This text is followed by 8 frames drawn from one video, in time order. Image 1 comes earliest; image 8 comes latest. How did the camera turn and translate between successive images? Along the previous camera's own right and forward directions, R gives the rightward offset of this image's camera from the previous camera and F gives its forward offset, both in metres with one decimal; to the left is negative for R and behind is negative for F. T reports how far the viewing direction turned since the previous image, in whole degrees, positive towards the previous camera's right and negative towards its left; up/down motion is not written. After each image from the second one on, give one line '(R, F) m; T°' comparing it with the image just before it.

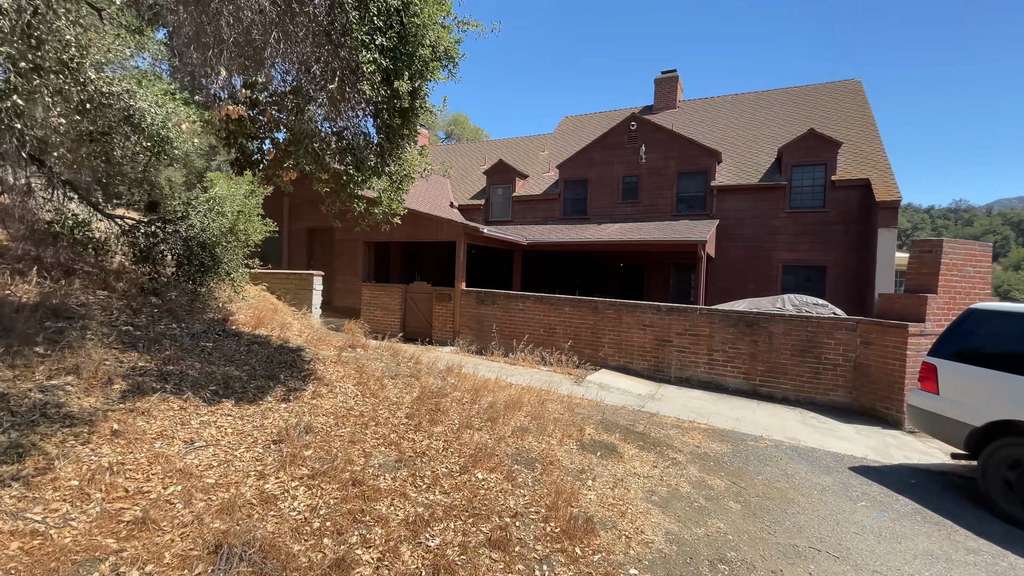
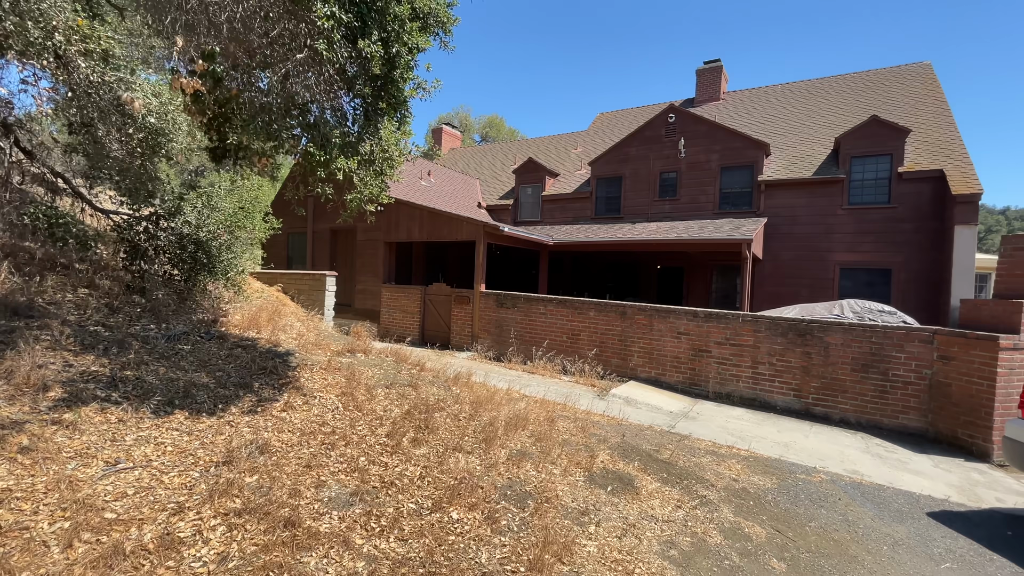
(+0.4, +0.8) m; -5°
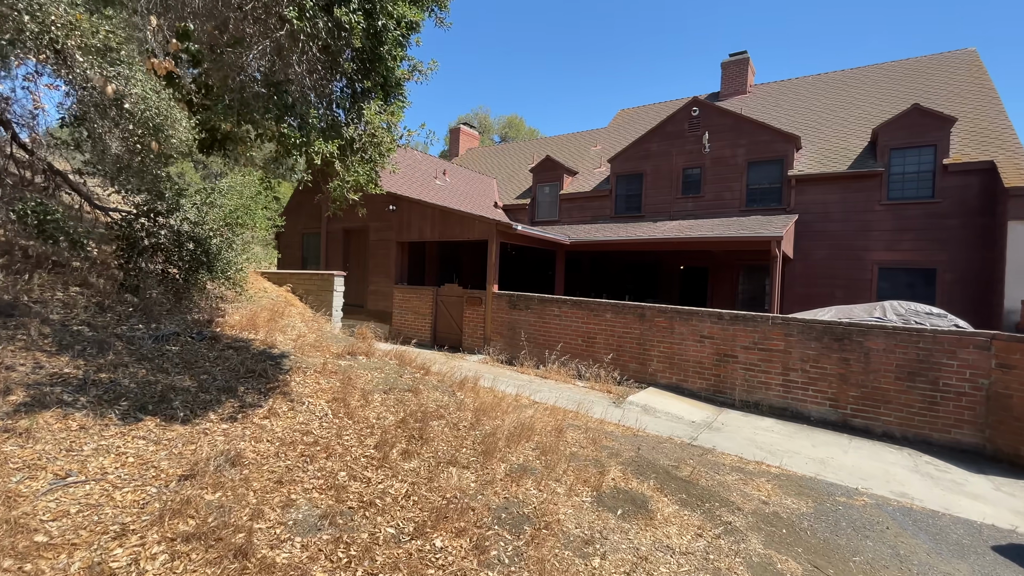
(+0.2, +0.4) m; -3°
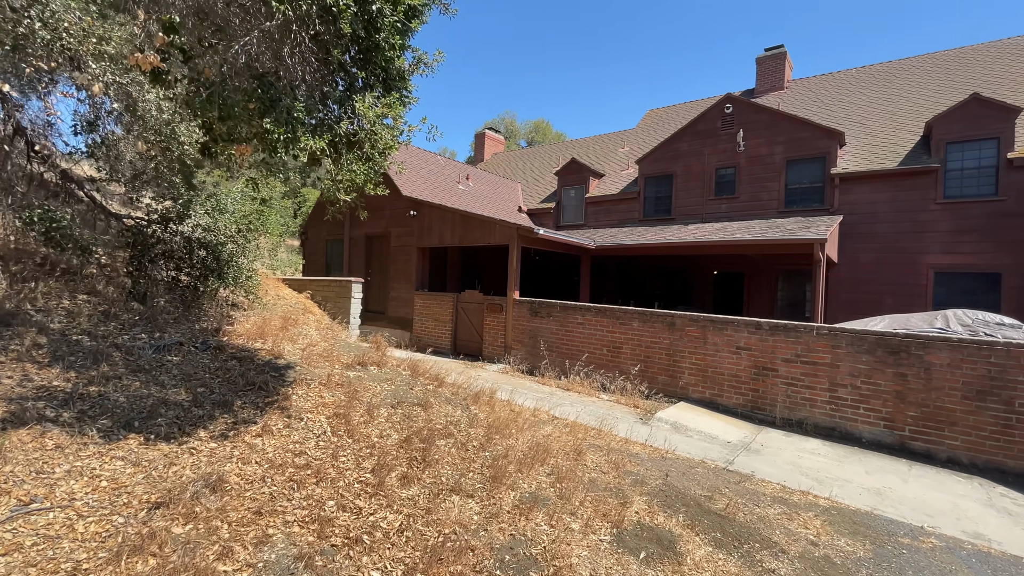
(+0.1, +0.4) m; -4°
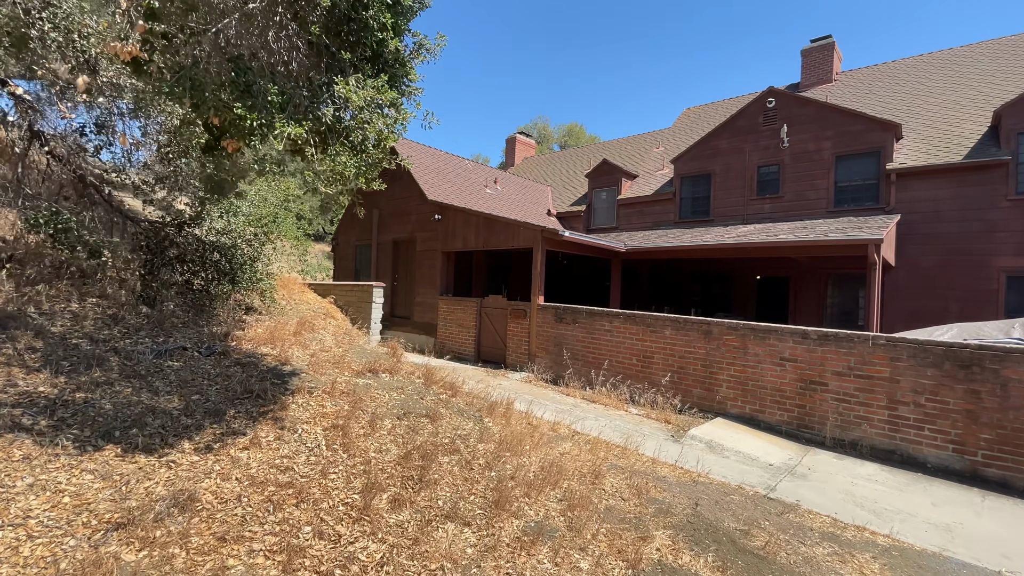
(+0.2, +0.4) m; -4°
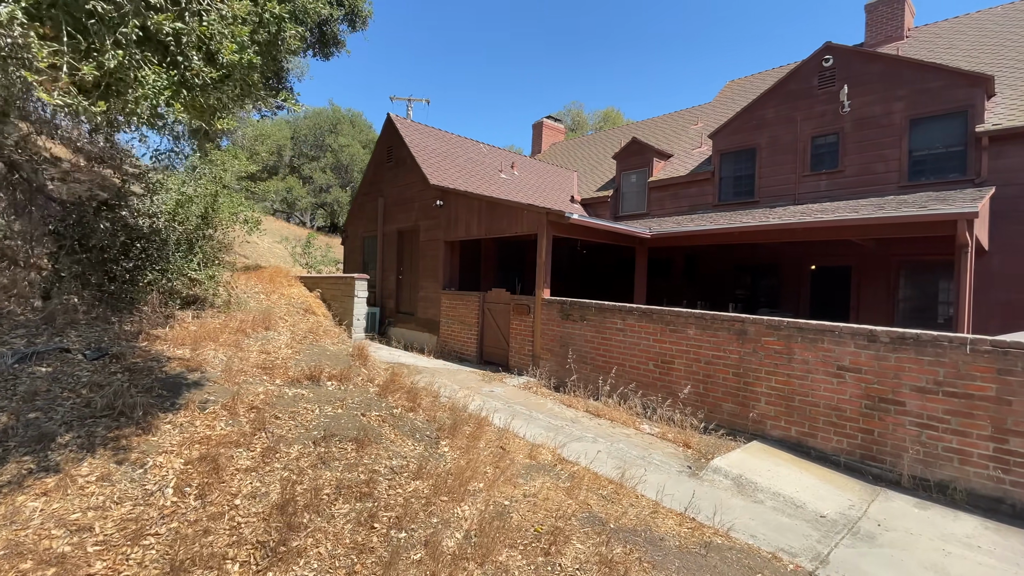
(+0.8, +1.3) m; -5°
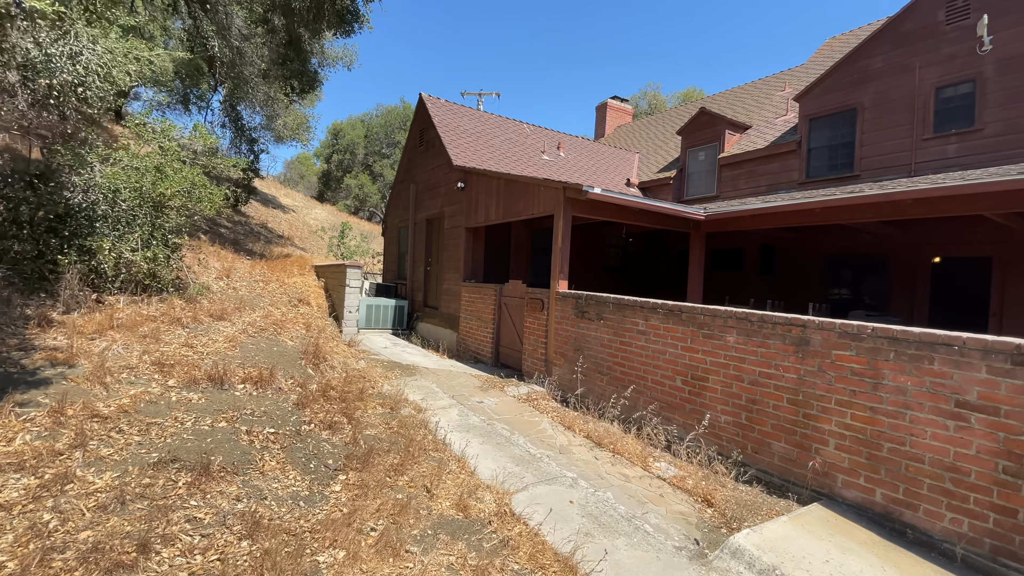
(+1.1, +1.4) m; -10°
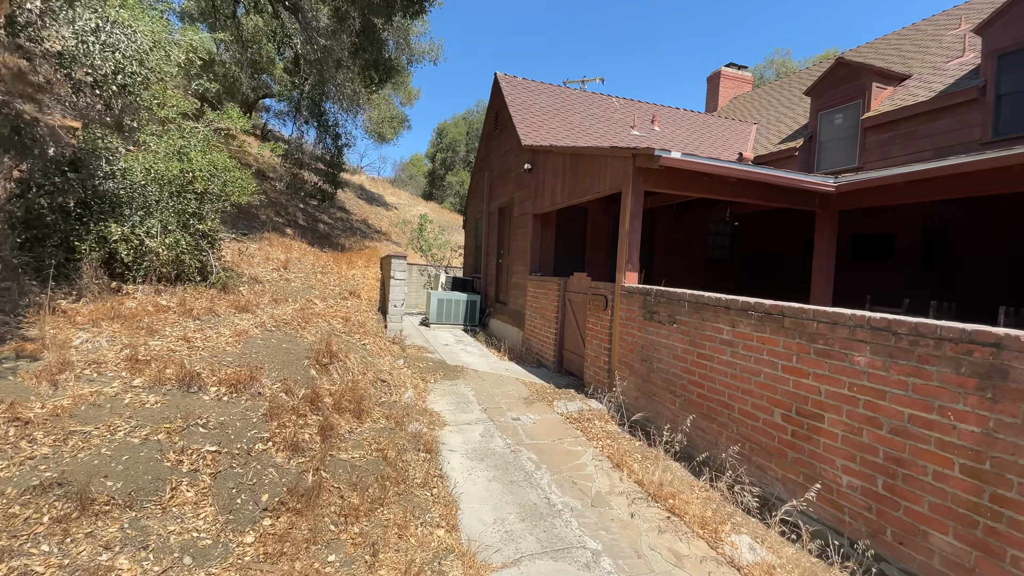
(+0.6, +1.1) m; -13°
